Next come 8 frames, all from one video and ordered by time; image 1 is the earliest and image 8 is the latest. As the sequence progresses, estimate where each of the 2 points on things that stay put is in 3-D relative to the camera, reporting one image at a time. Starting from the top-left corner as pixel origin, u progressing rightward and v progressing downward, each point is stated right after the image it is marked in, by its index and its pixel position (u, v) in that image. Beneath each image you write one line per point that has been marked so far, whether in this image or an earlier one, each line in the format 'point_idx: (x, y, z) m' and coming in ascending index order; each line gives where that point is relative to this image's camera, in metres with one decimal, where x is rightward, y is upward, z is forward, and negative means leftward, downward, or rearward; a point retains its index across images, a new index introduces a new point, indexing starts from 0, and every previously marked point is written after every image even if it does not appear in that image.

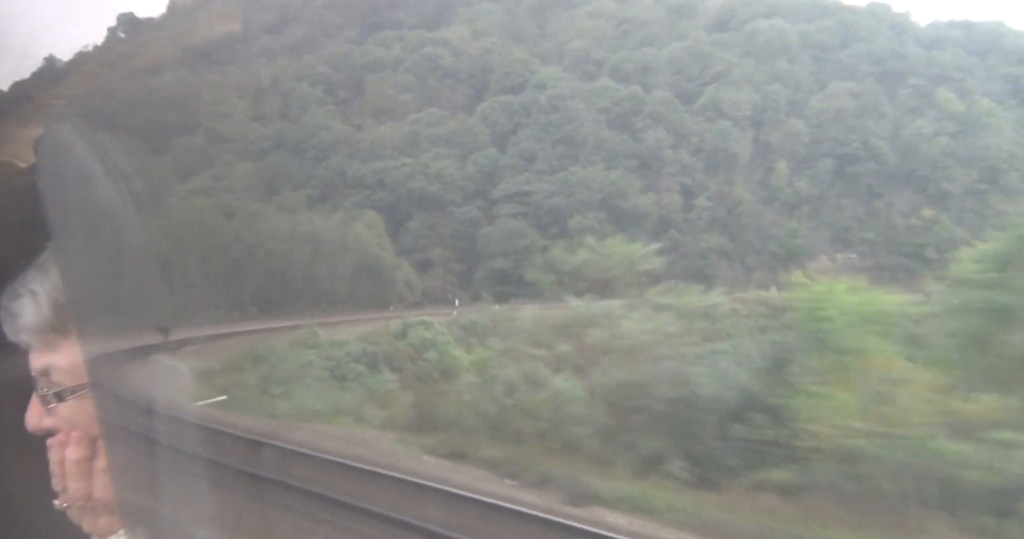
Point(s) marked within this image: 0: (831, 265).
0: (+4.2, 0.0, +11.1) m
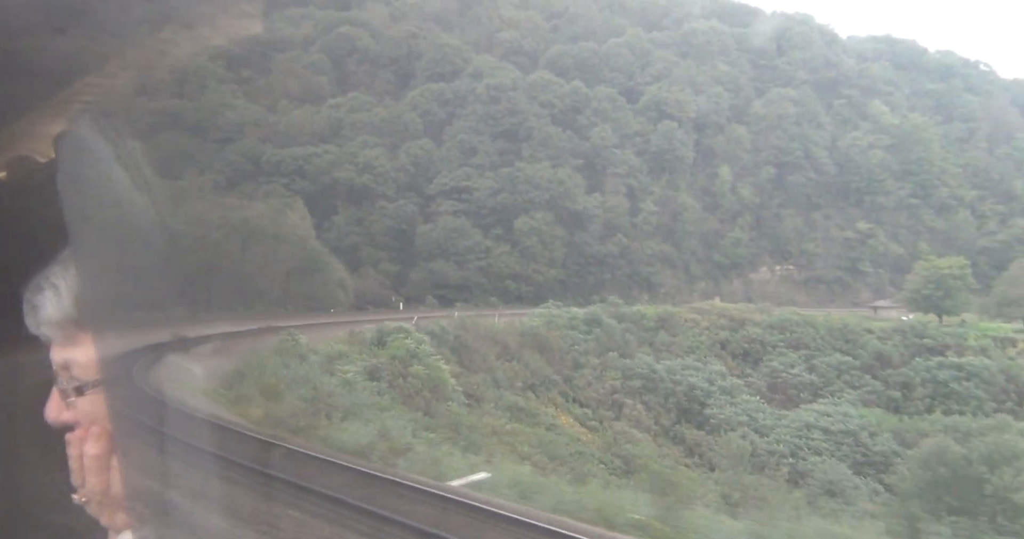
0: (+3.4, -0.1, +10.8) m
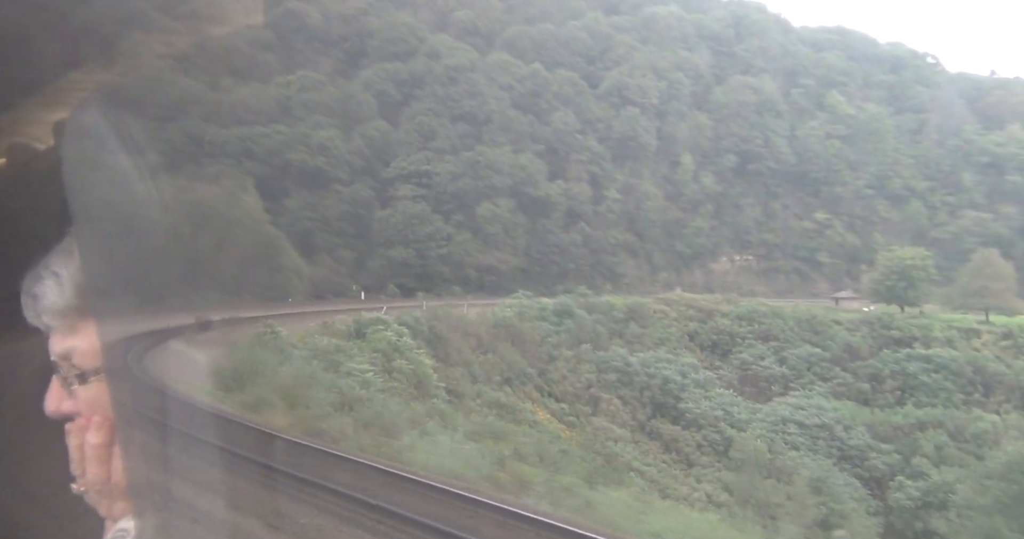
0: (+2.9, 0.0, +10.7) m
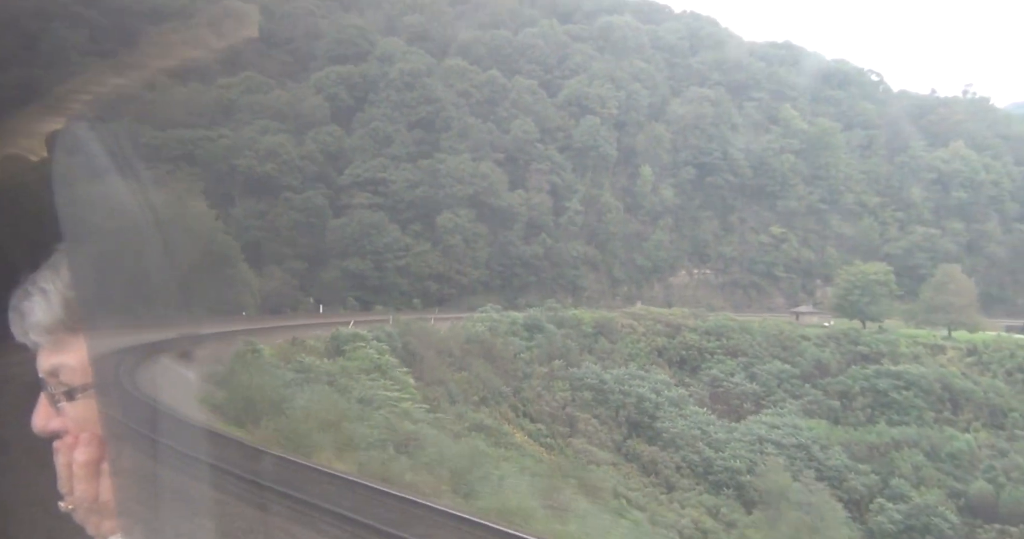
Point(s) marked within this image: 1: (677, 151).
0: (+2.3, -0.2, +10.5) m
1: (+2.5, +1.7, +11.5) m
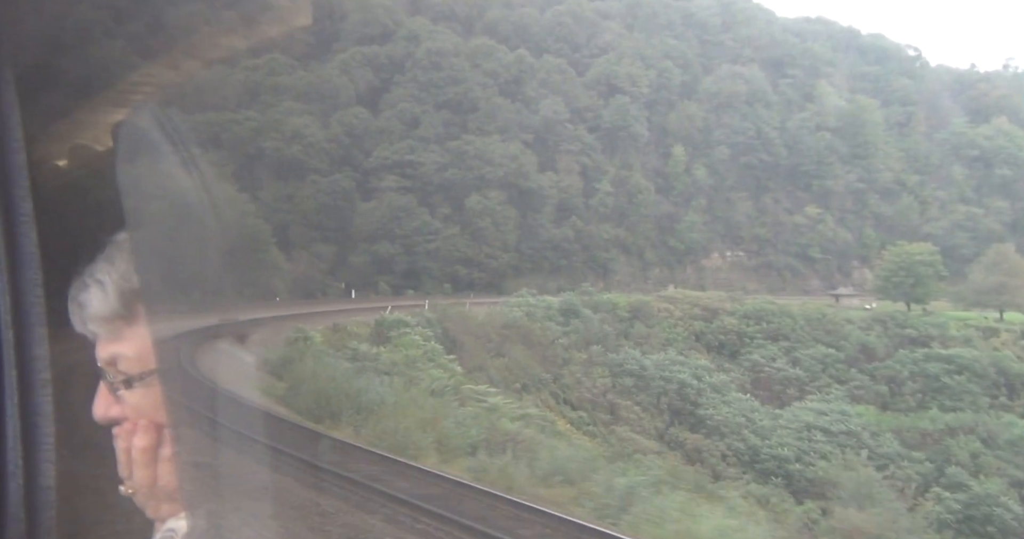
0: (+2.7, +0.1, +10.2) m
1: (+2.9, +2.0, +11.2) m
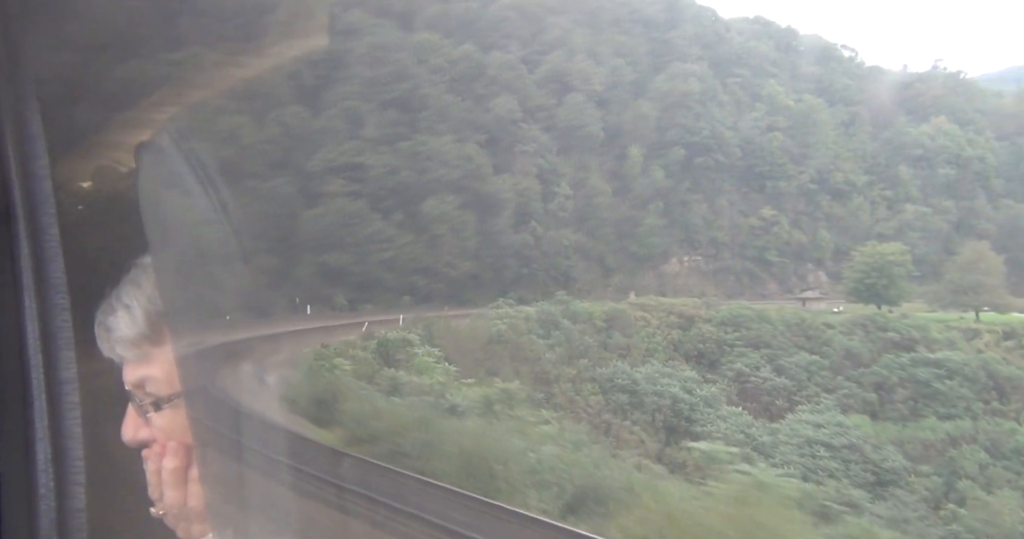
0: (+2.2, 0.0, +9.8) m
1: (+2.2, +1.9, +10.8) m
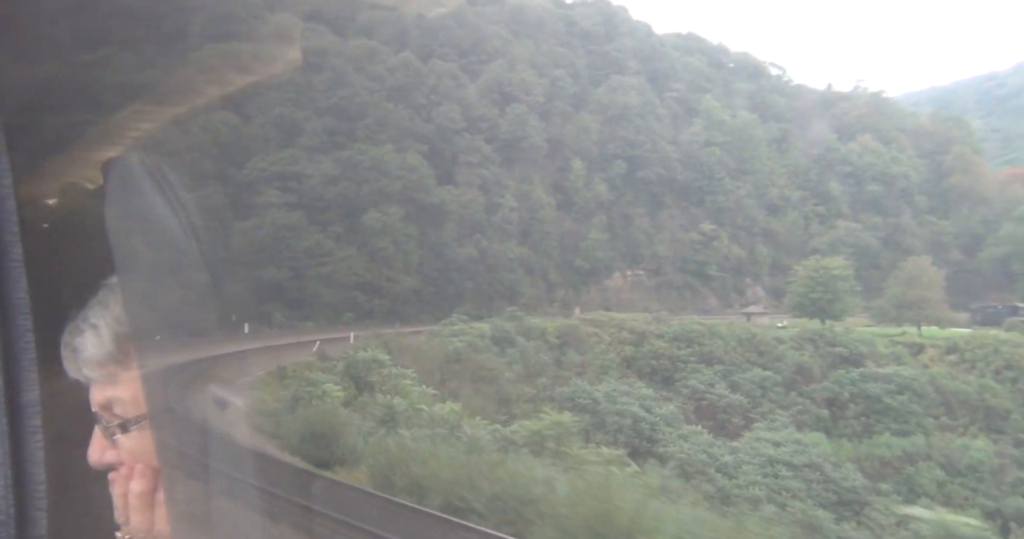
0: (+1.5, -0.2, +9.7) m
1: (+1.5, +1.7, +10.7) m
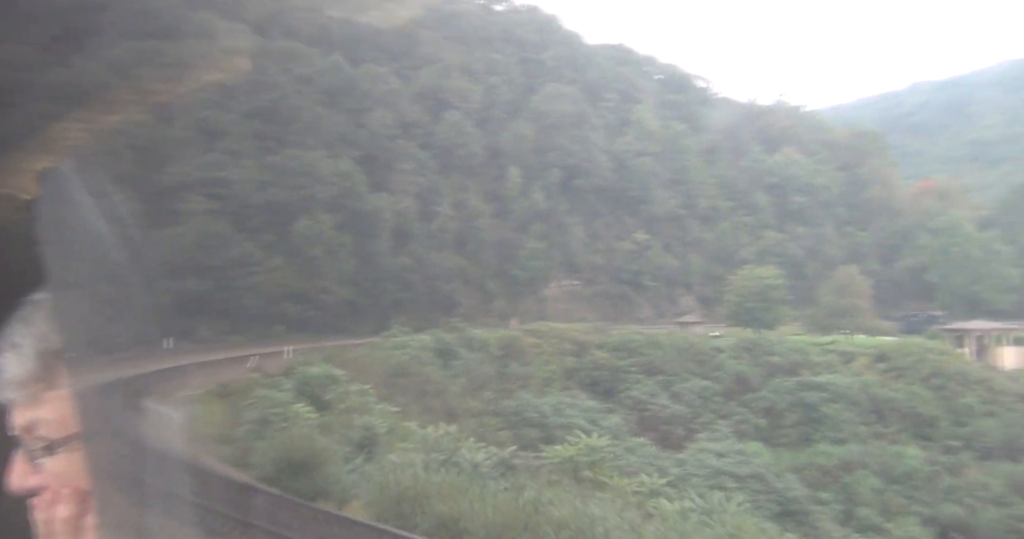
0: (+0.7, -0.3, +9.6) m
1: (+0.6, +1.6, +10.6) m
